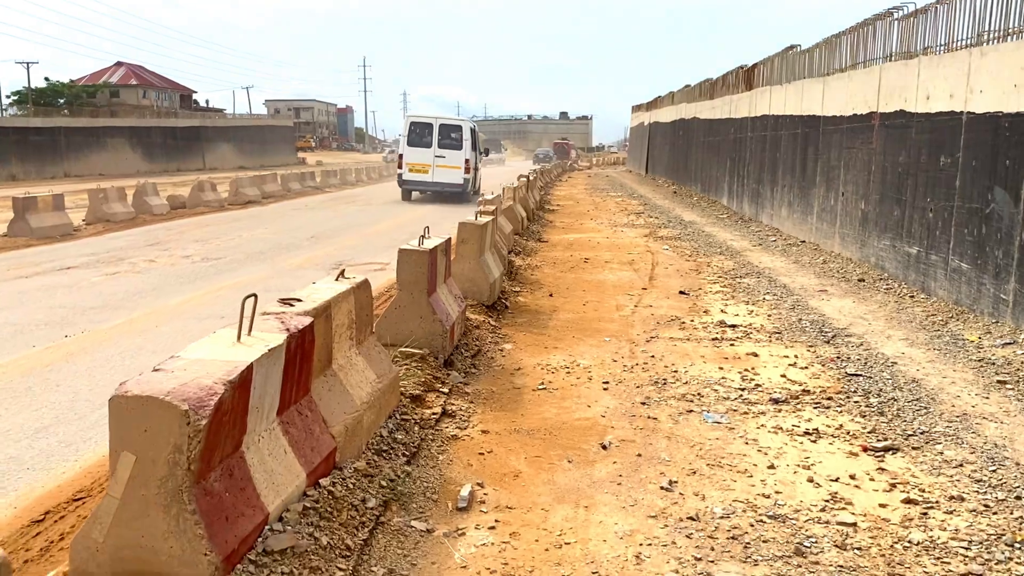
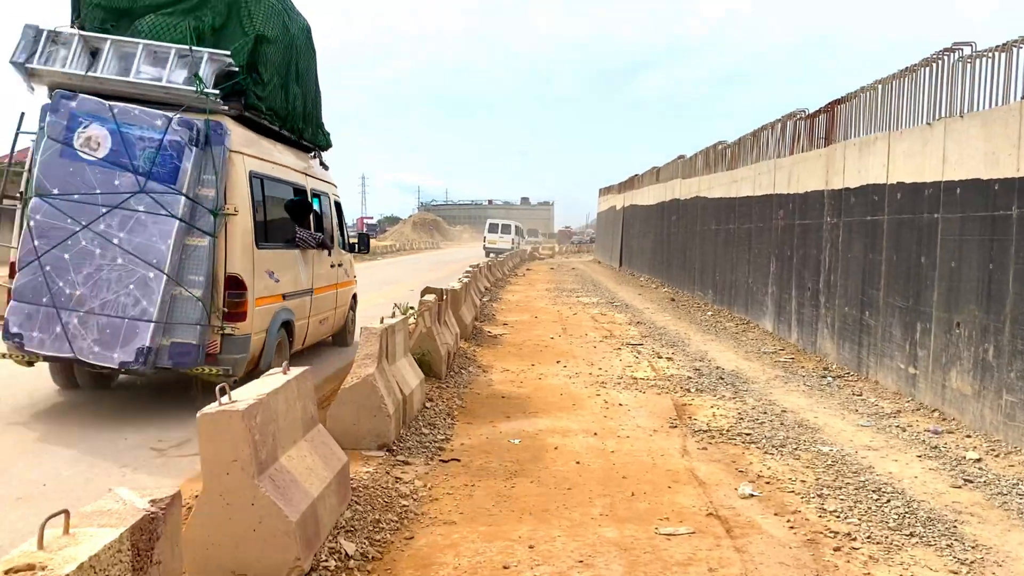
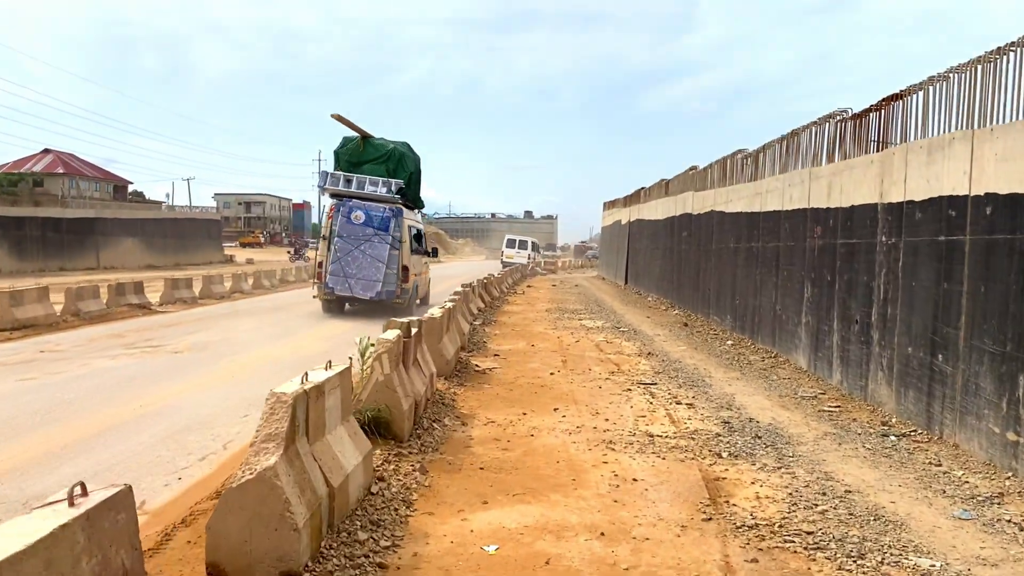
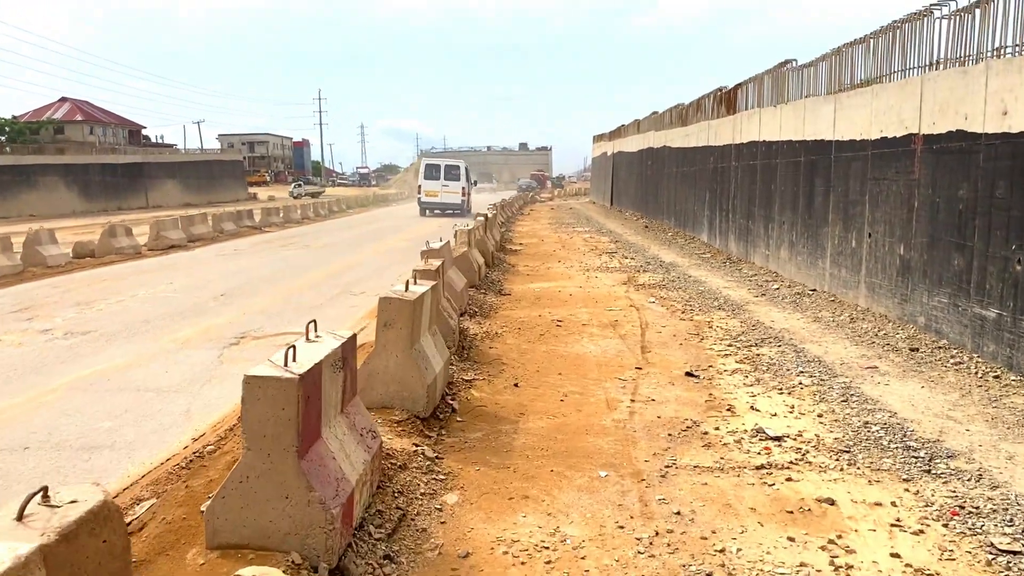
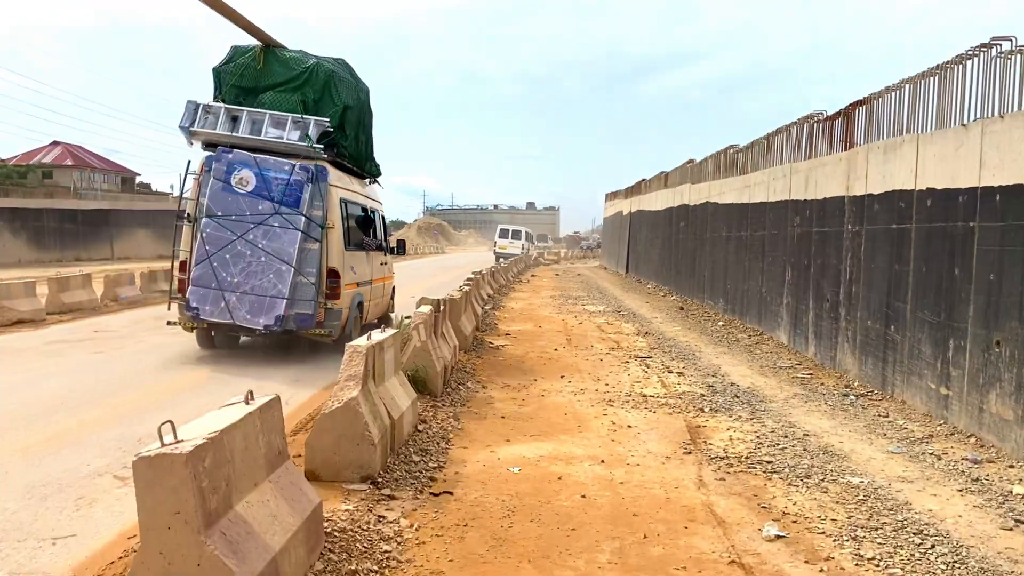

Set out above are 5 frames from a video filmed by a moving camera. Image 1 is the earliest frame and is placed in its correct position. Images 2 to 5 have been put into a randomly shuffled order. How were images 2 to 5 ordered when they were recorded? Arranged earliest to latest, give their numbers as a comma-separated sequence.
4, 2, 5, 3
